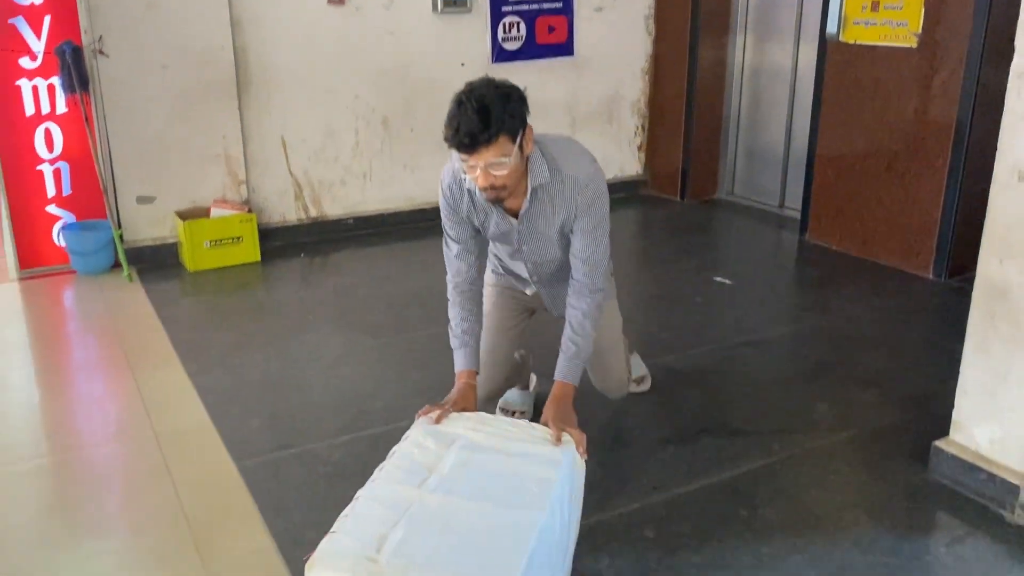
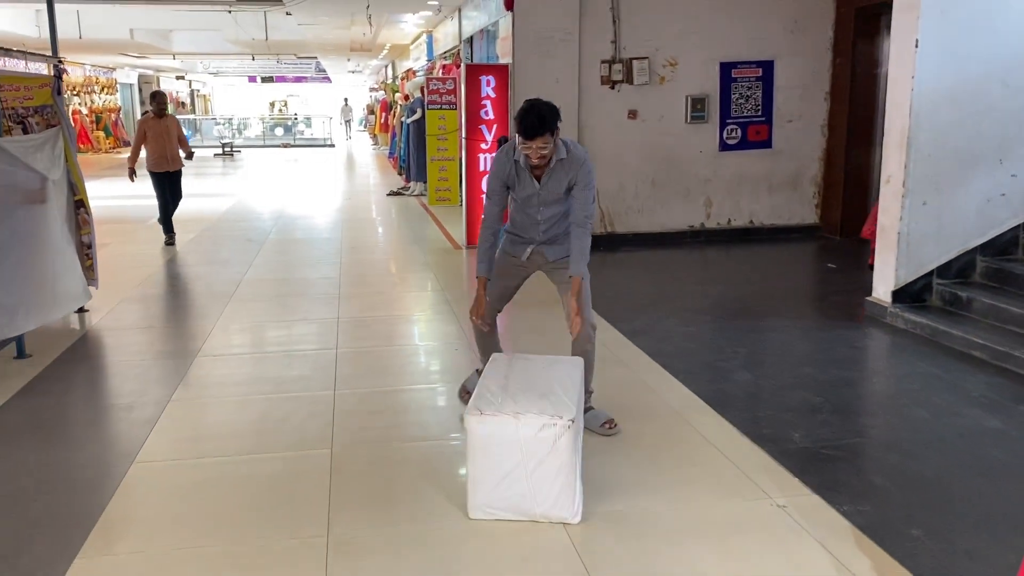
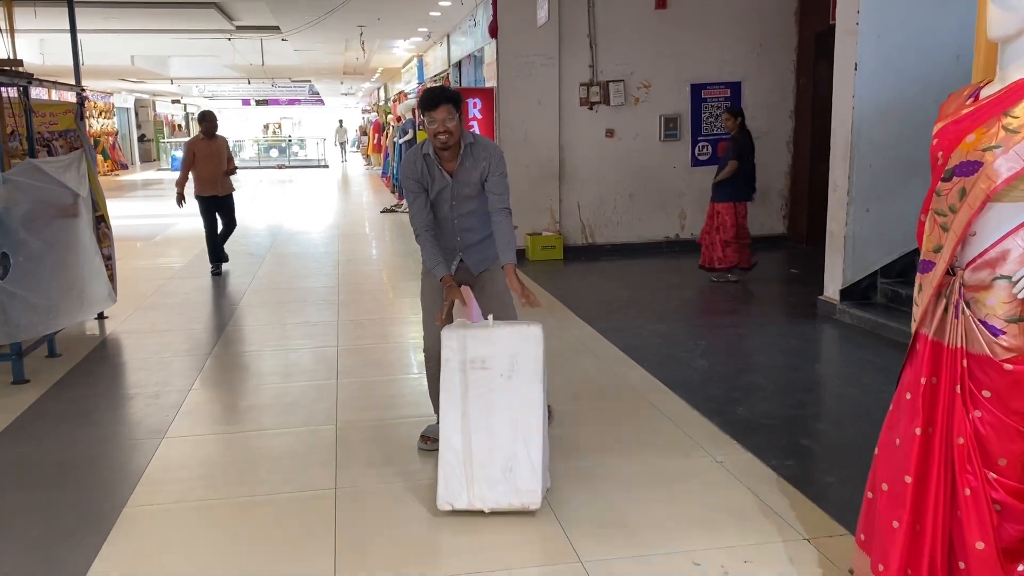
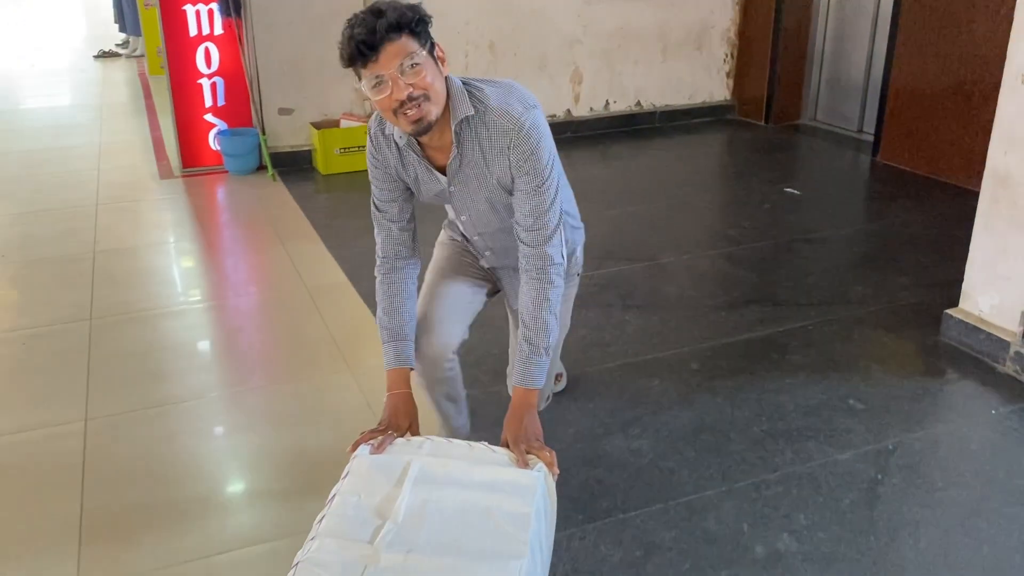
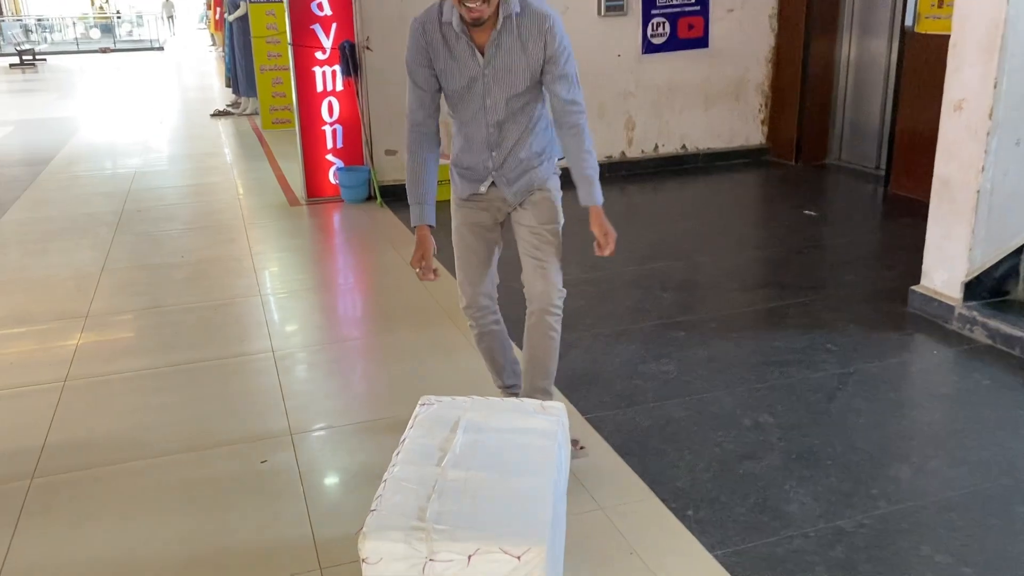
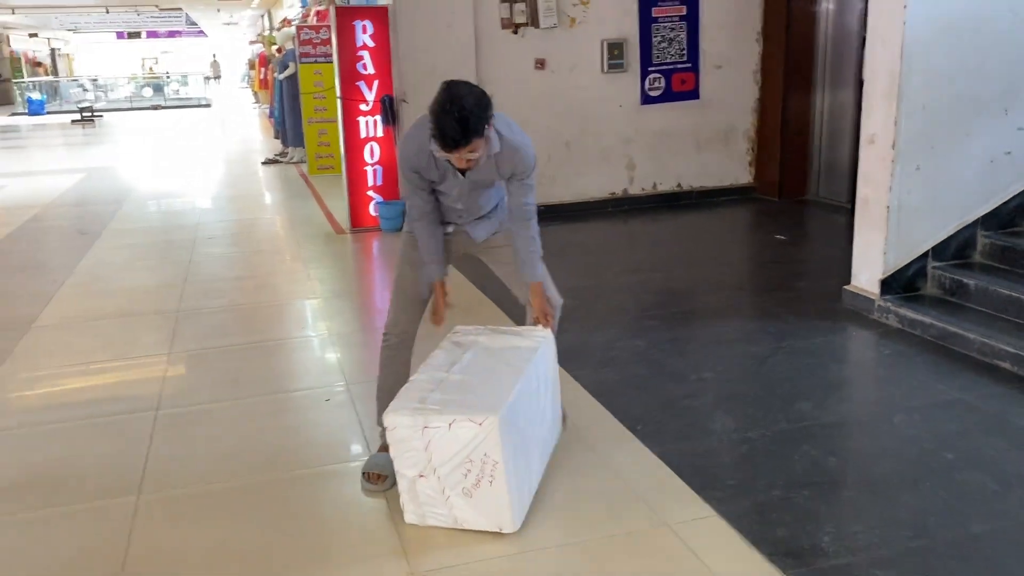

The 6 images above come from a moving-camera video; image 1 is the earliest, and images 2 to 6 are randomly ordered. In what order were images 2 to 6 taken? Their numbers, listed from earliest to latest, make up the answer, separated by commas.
4, 5, 6, 2, 3
